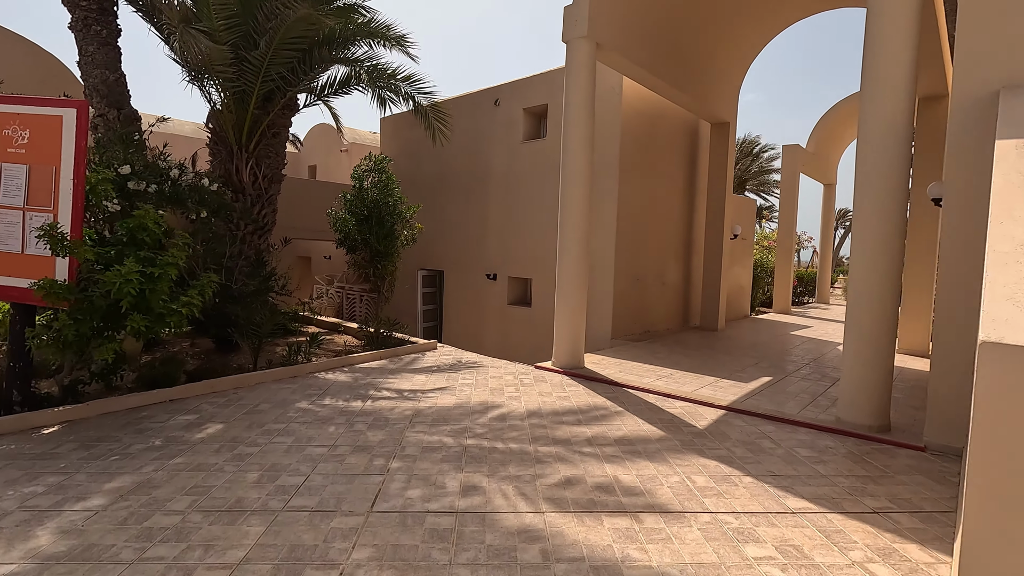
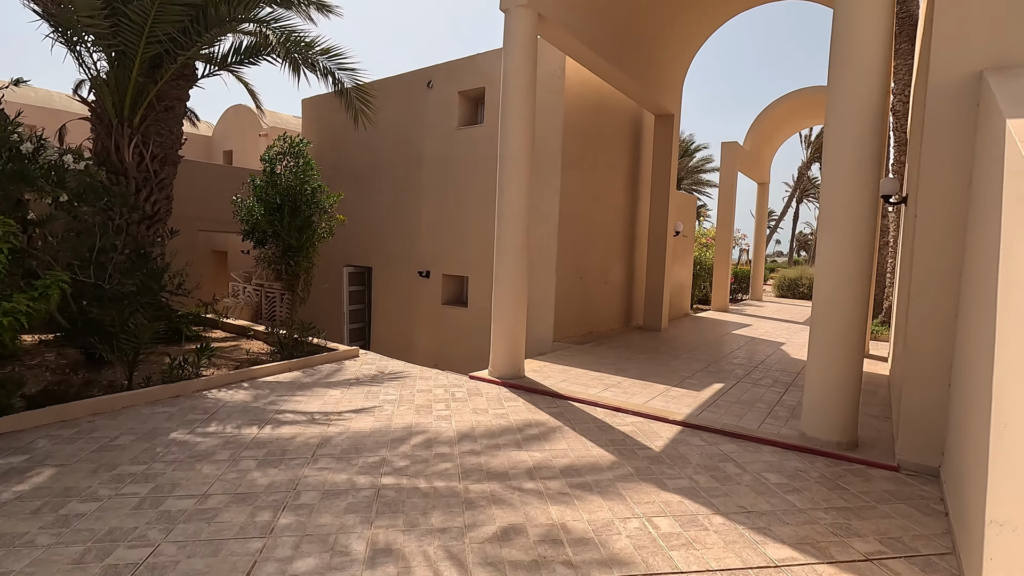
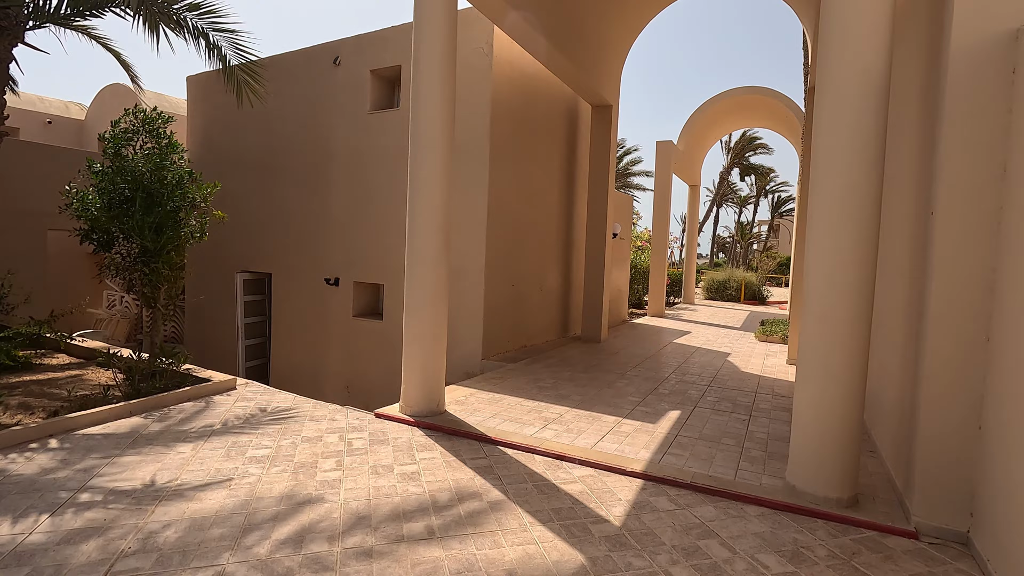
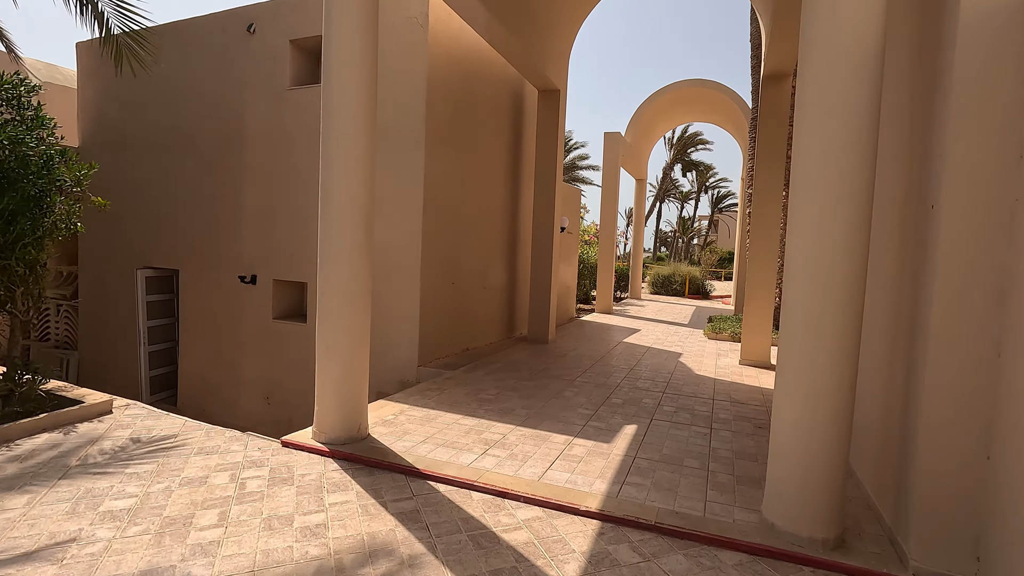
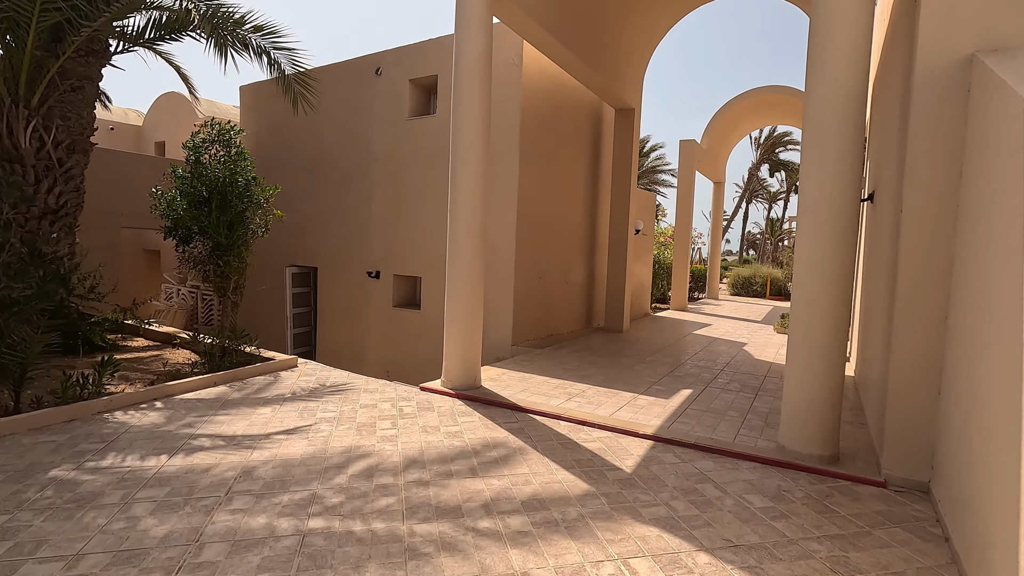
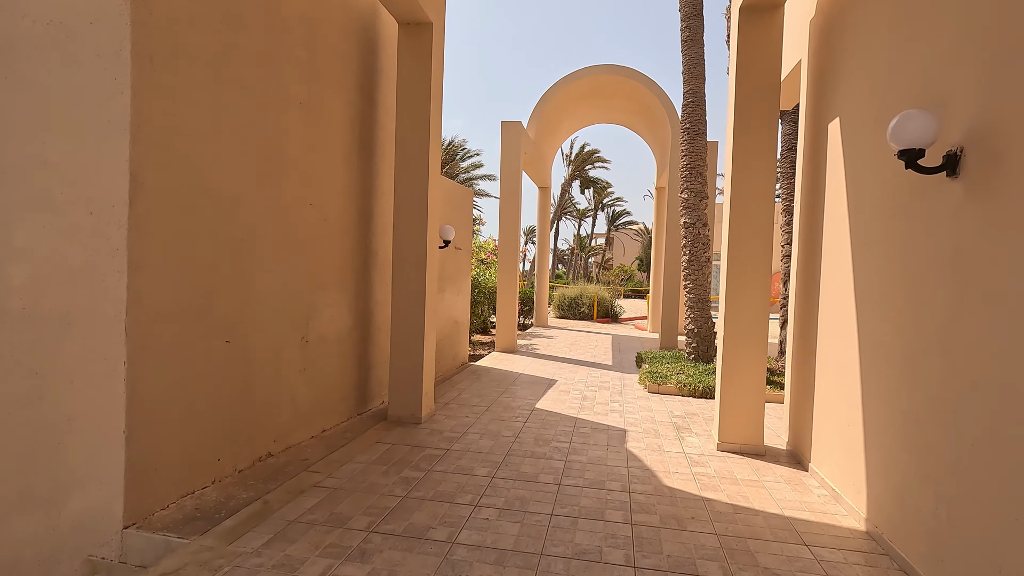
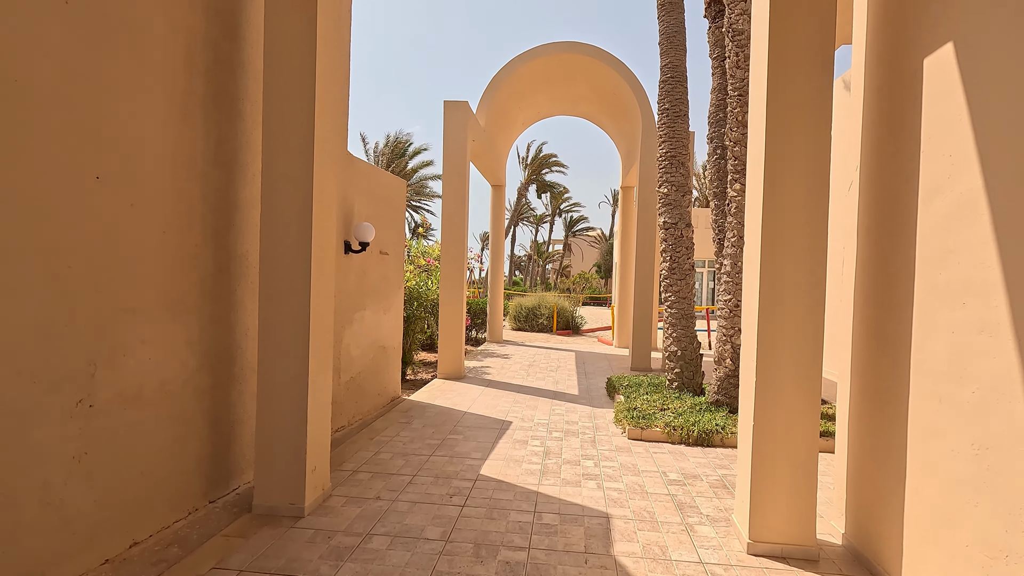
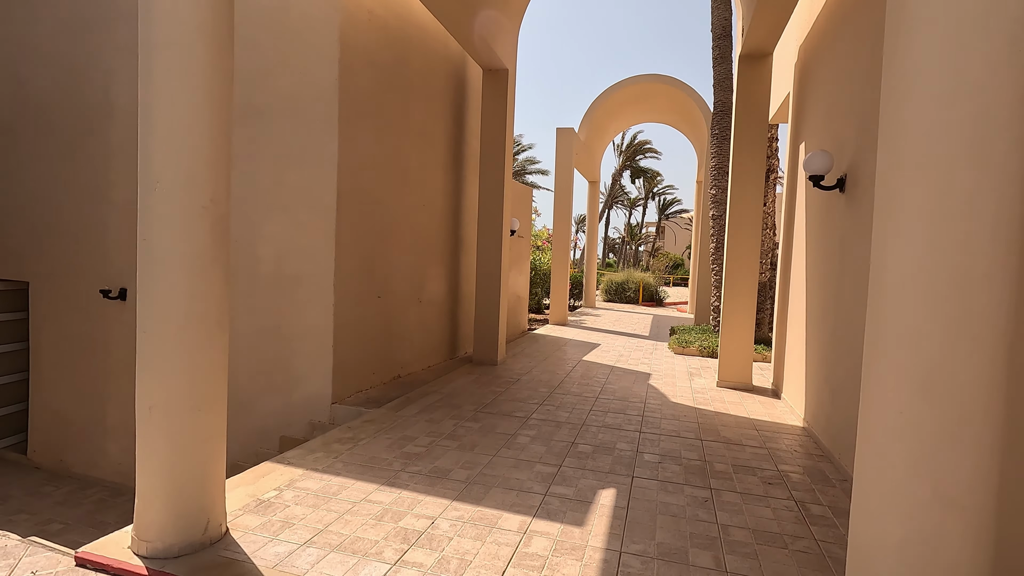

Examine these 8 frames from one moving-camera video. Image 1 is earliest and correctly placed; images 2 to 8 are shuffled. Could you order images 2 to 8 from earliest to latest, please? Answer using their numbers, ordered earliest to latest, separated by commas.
2, 5, 3, 4, 8, 6, 7
